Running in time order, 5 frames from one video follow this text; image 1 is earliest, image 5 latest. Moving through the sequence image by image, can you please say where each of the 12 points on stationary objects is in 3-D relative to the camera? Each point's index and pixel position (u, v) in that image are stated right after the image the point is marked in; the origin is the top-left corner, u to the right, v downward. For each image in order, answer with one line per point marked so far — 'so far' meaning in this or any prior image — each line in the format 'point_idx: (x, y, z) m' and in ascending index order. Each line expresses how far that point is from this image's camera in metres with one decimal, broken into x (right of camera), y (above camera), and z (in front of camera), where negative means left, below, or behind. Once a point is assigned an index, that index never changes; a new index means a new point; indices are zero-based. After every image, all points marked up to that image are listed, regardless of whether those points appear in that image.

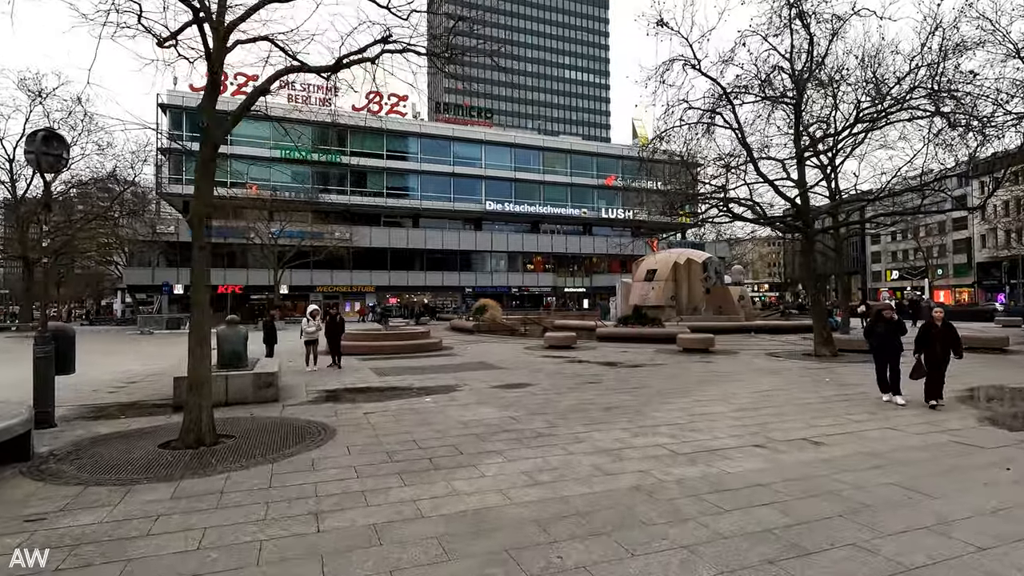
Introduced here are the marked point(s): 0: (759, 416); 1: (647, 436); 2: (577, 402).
0: (+3.3, -1.7, +7.1) m
1: (+1.6, -1.7, +6.1) m
2: (+1.0, -1.7, +8.1) m
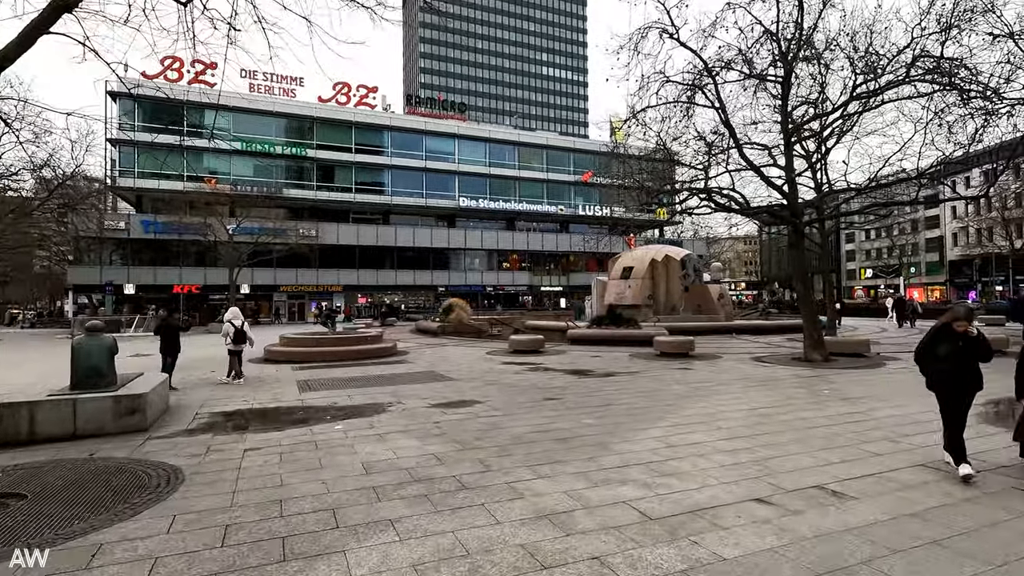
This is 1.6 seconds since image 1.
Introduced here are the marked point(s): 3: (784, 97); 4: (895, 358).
0: (+2.6, -1.7, +5.6) m
1: (+0.8, -1.7, +4.5) m
2: (+0.2, -1.7, +6.5) m
3: (+7.1, +5.1, +13.9) m
4: (+9.7, -1.8, +13.5) m
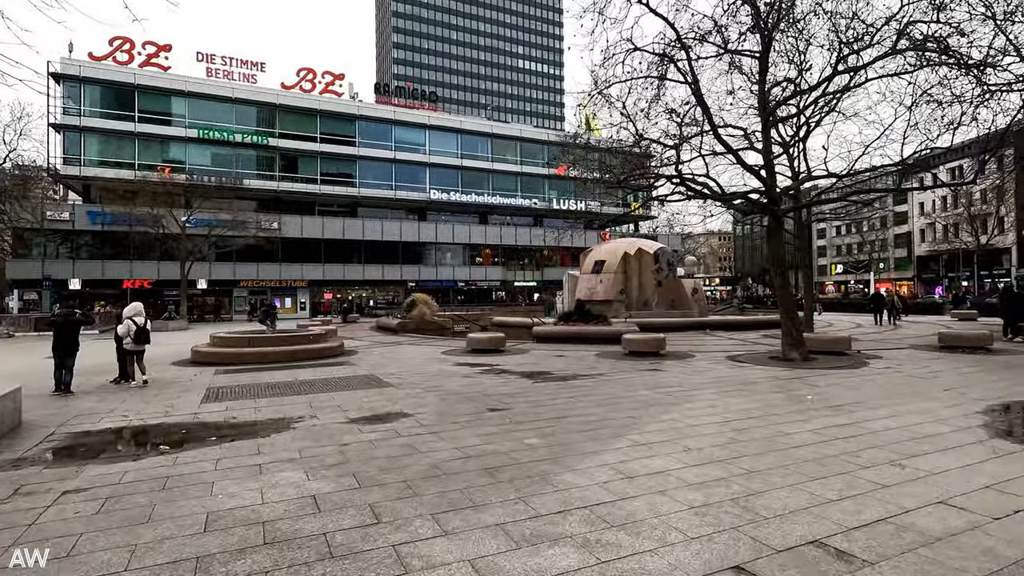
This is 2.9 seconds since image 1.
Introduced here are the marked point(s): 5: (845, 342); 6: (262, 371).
0: (+1.8, -1.6, +4.4) m
1: (+0.1, -1.6, +3.3) m
2: (-0.6, -1.6, +5.2) m
3: (+6.0, +5.2, +12.8) m
4: (+8.6, -1.6, +12.6) m
5: (+7.9, -1.3, +12.6) m
6: (-5.3, -1.8, +11.3) m
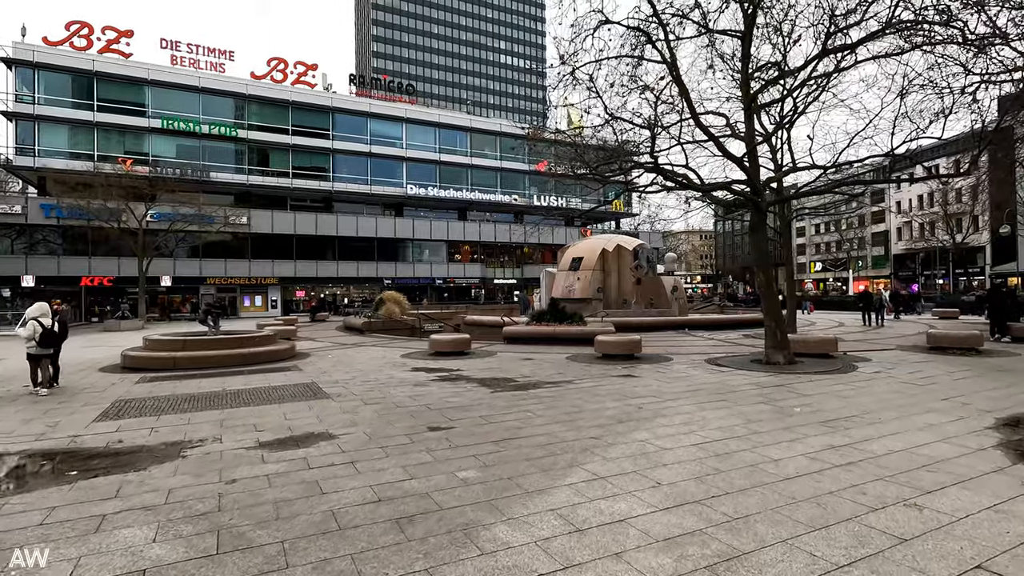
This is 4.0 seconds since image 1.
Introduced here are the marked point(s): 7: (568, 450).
0: (+1.3, -1.6, +3.4) m
1: (-0.4, -1.6, +2.2) m
2: (-1.1, -1.6, +4.1) m
3: (+5.2, +5.3, +11.9) m
4: (+7.8, -1.6, +11.8) m
5: (+7.1, -1.2, +11.8) m
6: (-6.1, -1.7, +10.1) m
7: (+0.5, -1.6, +5.2) m
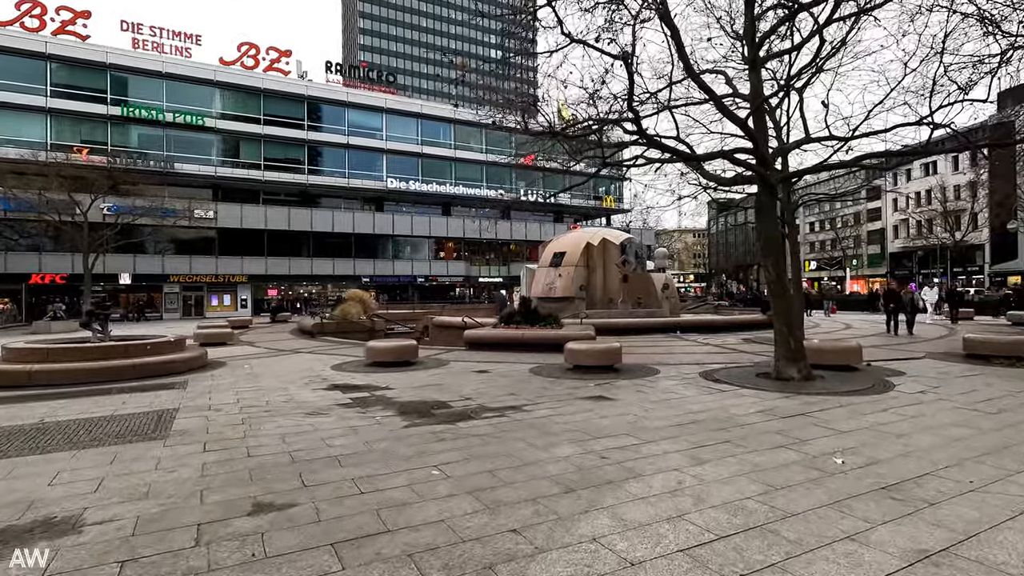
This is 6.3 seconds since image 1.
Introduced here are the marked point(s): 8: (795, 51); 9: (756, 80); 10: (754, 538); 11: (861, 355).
0: (+0.5, -1.5, +1.1) m
1: (-1.2, -1.5, -0.1) m
2: (-2.0, -1.5, +1.8) m
3: (+4.3, +5.3, +9.7) m
4: (+6.9, -1.5, +9.6) m
5: (+6.2, -1.2, +9.5) m
6: (-7.0, -1.6, +7.7) m
7: (-0.3, -1.5, +2.9) m
8: (+5.6, +4.6, +10.5) m
9: (+4.8, +4.0, +10.5) m
10: (+1.5, -1.5, +3.3) m
11: (+6.3, -1.2, +9.6) m
